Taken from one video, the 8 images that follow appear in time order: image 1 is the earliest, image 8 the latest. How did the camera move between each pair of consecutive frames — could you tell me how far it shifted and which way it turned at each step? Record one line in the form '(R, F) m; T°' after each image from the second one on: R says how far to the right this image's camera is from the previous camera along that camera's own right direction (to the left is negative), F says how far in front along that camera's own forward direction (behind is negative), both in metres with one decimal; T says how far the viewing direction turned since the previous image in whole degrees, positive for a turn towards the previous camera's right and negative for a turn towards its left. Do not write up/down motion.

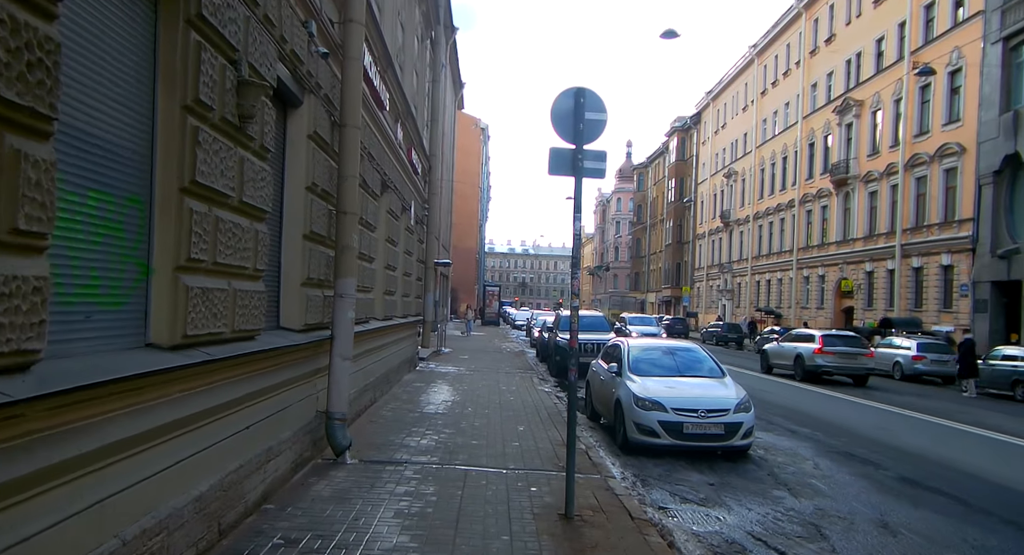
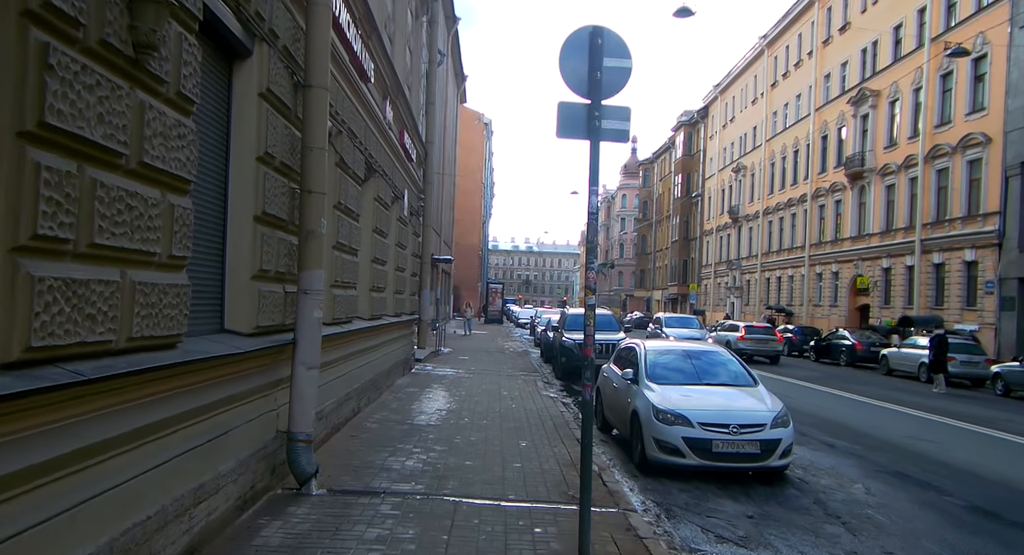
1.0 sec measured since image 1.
(0.0, +1.2) m; 0°
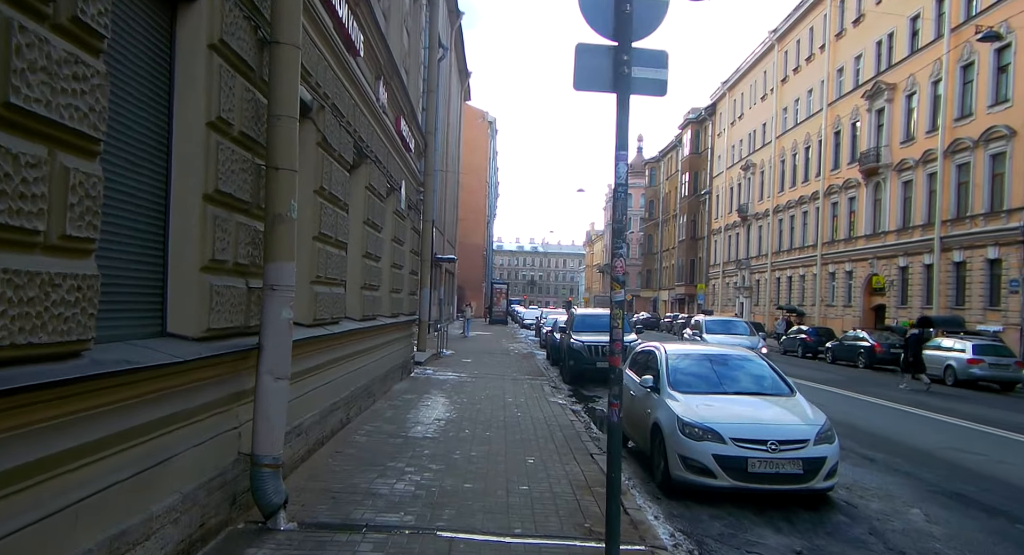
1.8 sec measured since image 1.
(0.0, +0.9) m; 0°
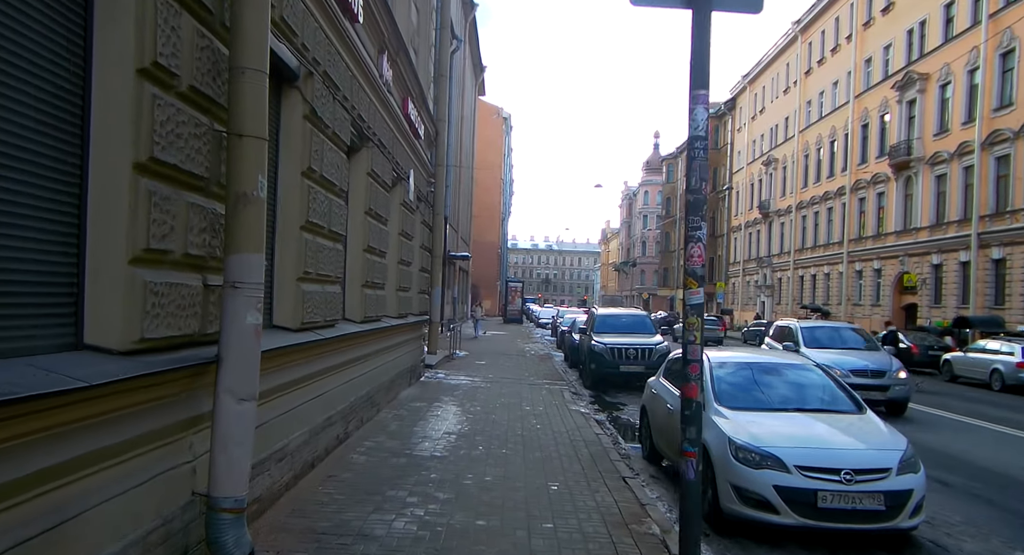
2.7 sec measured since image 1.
(-0.1, +1.0) m; -1°
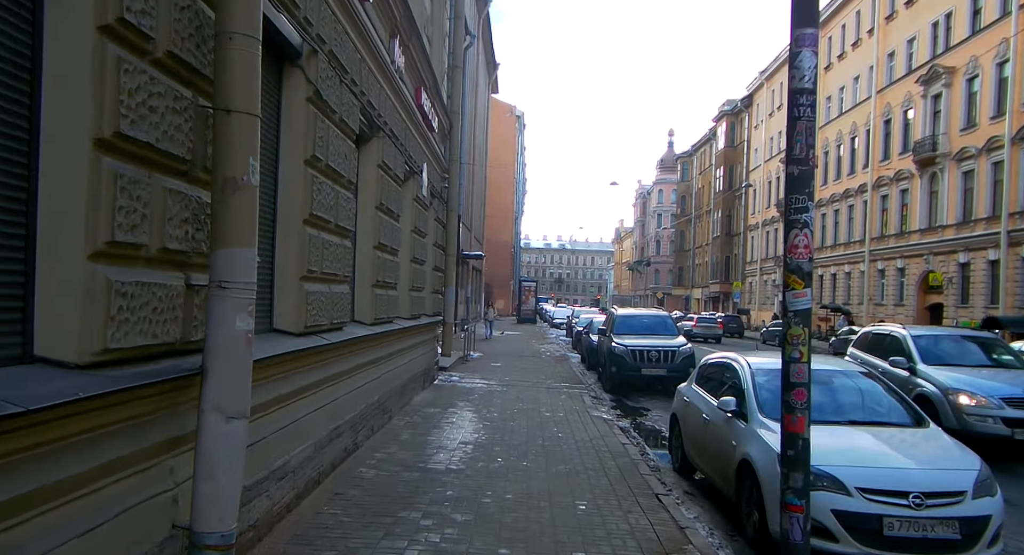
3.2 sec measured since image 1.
(-0.1, +0.5) m; -1°
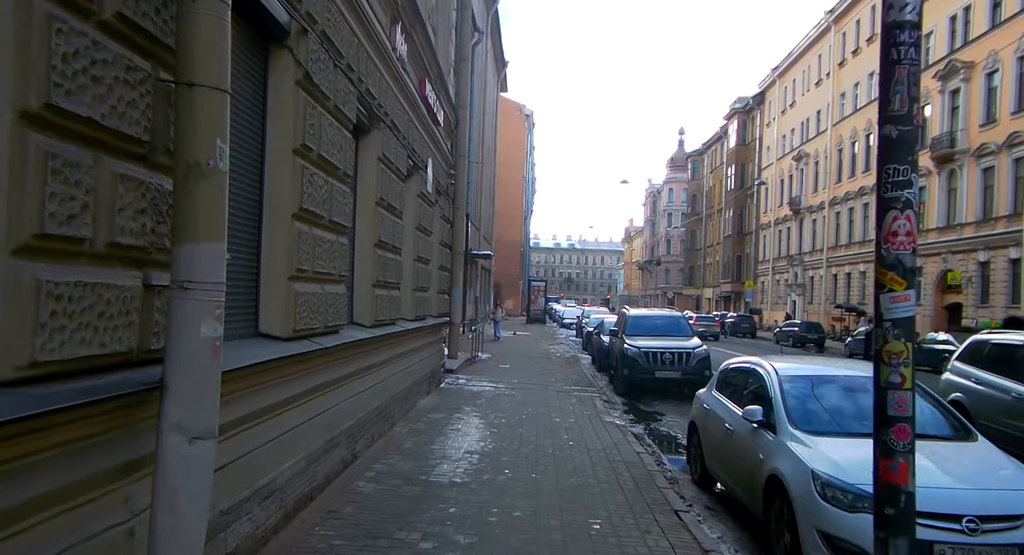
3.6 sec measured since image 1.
(0.0, +0.4) m; -1°
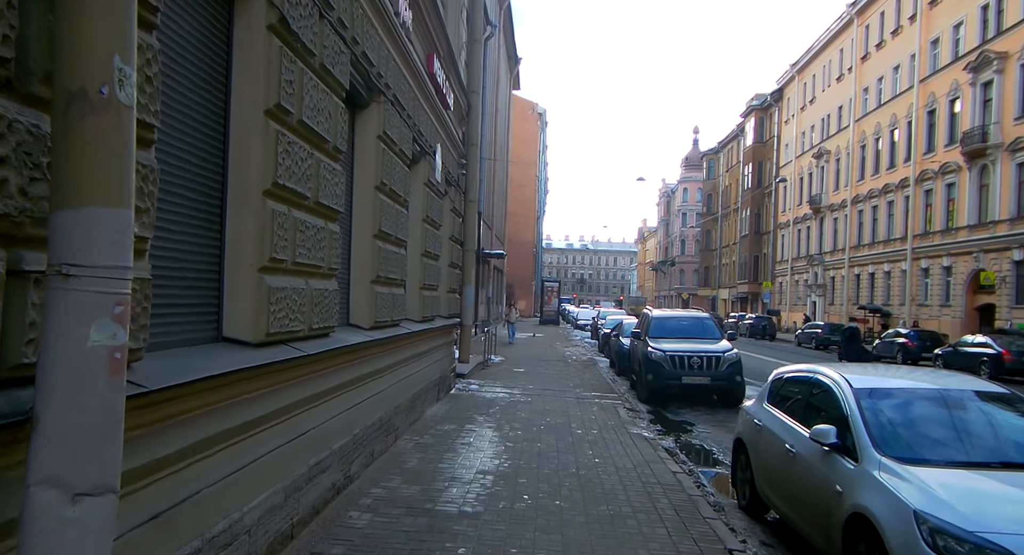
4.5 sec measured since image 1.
(-0.1, +0.9) m; -1°
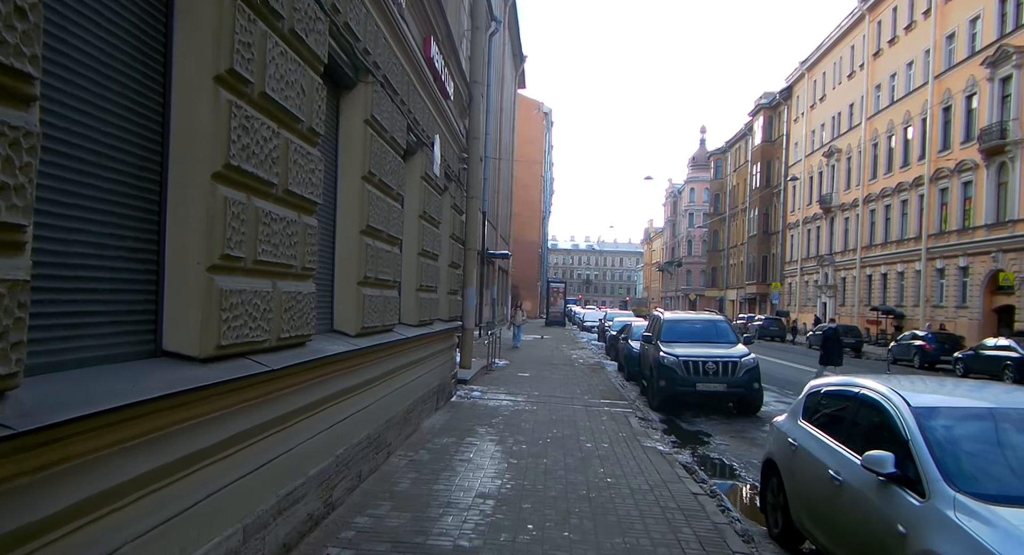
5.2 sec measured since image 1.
(0.0, +0.7) m; -1°
